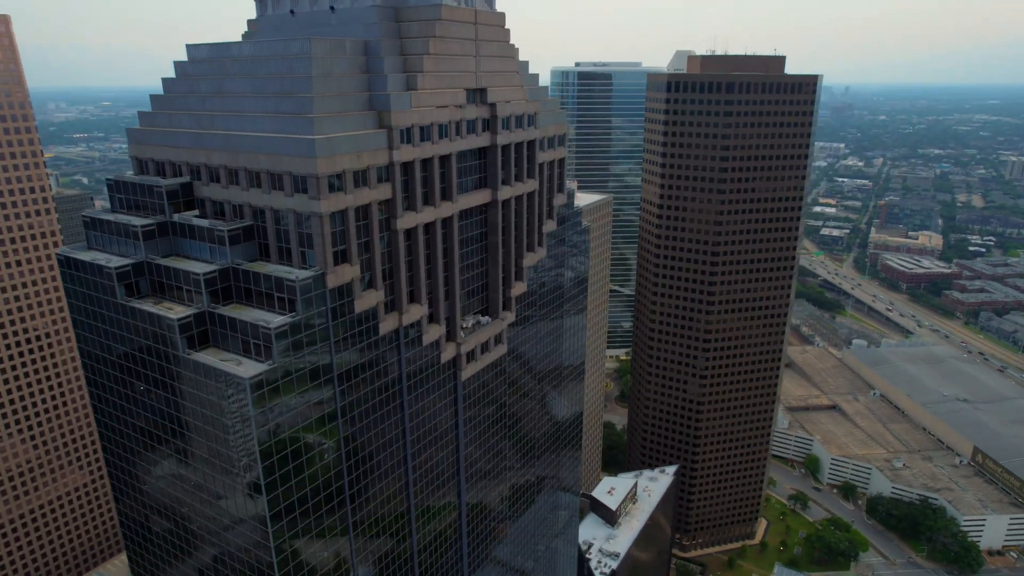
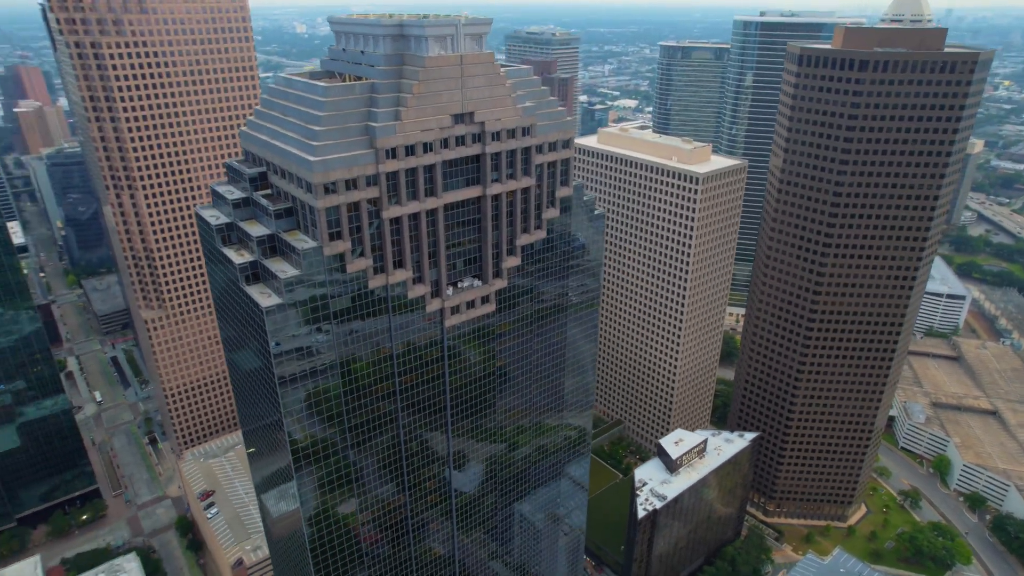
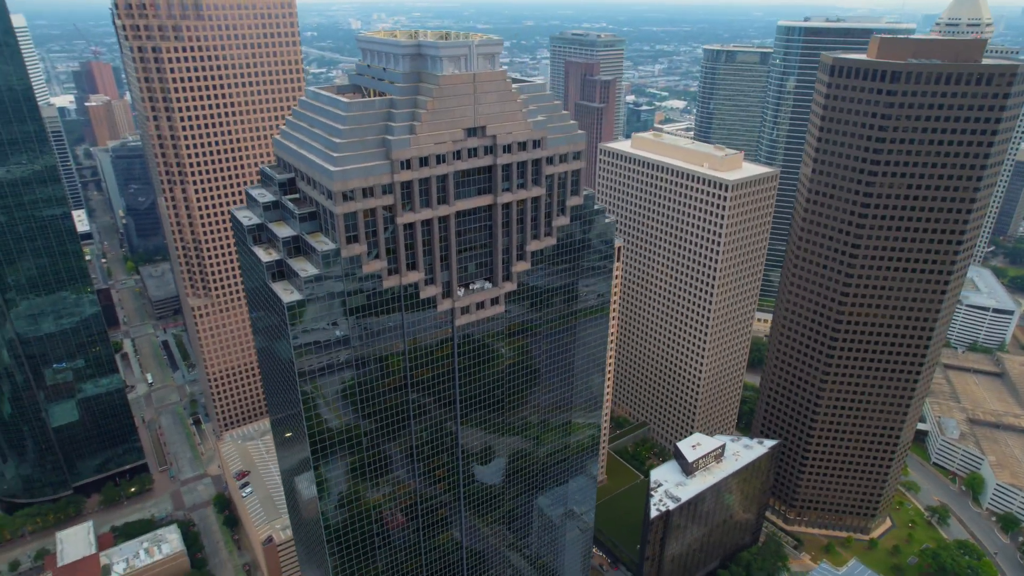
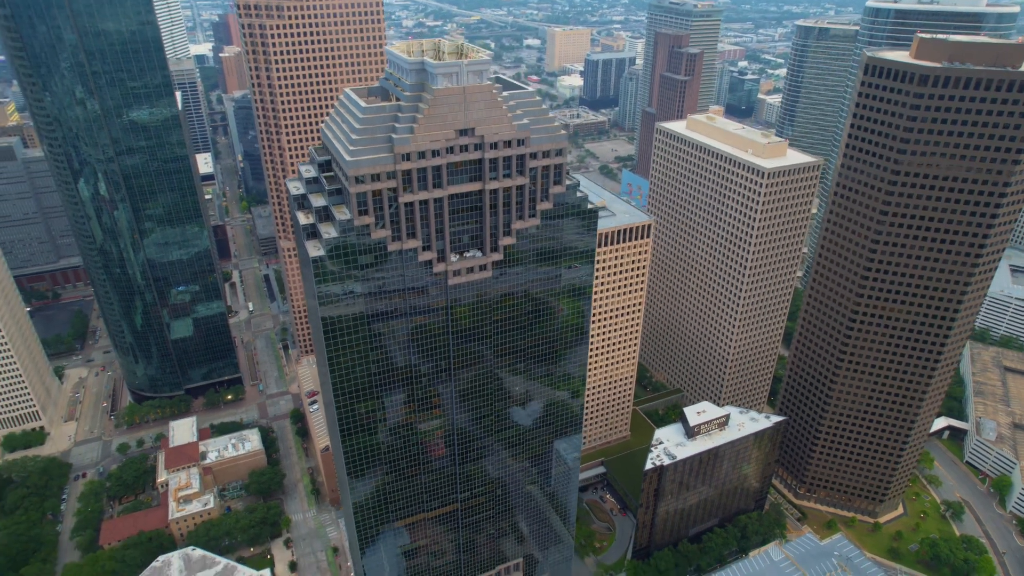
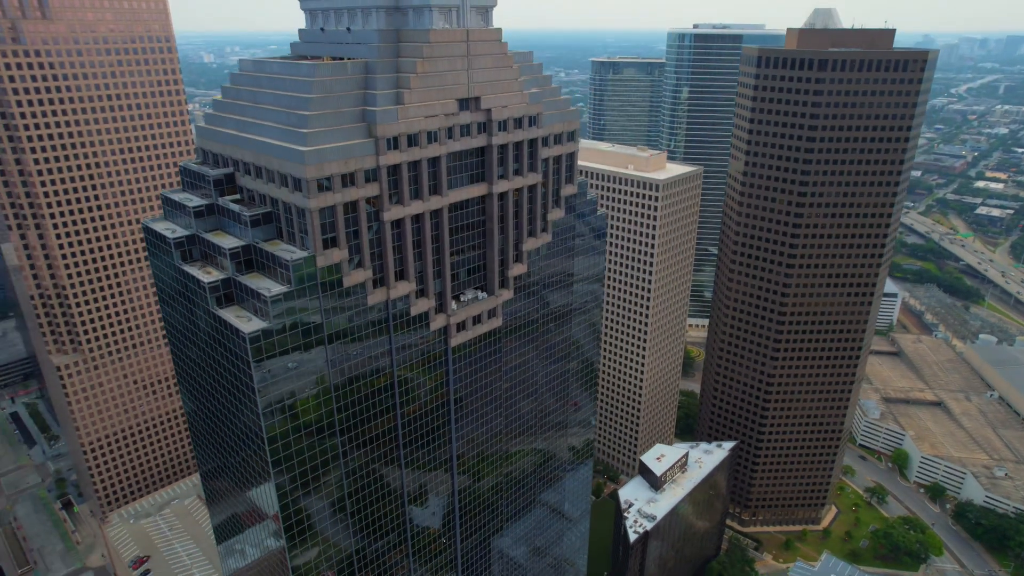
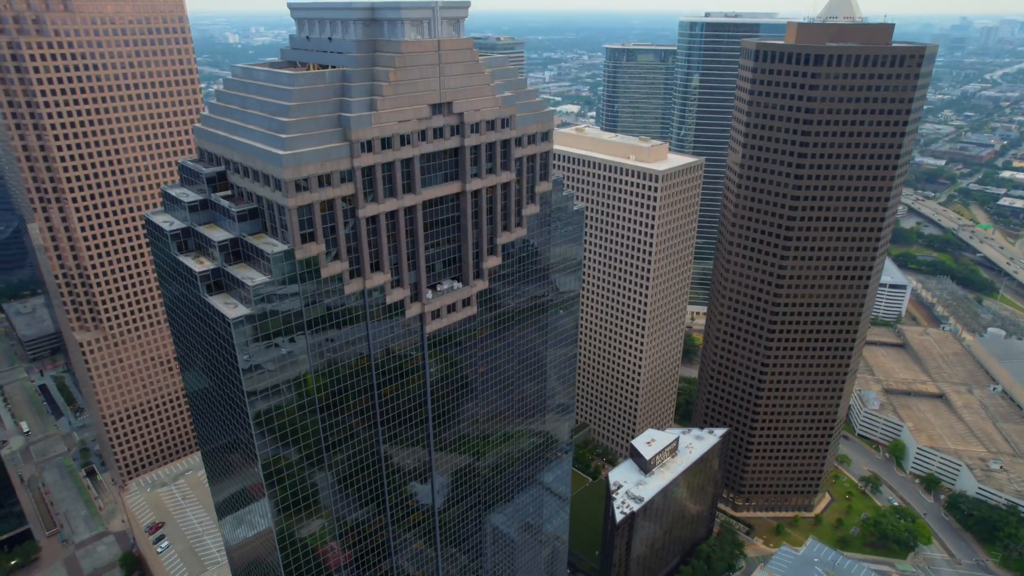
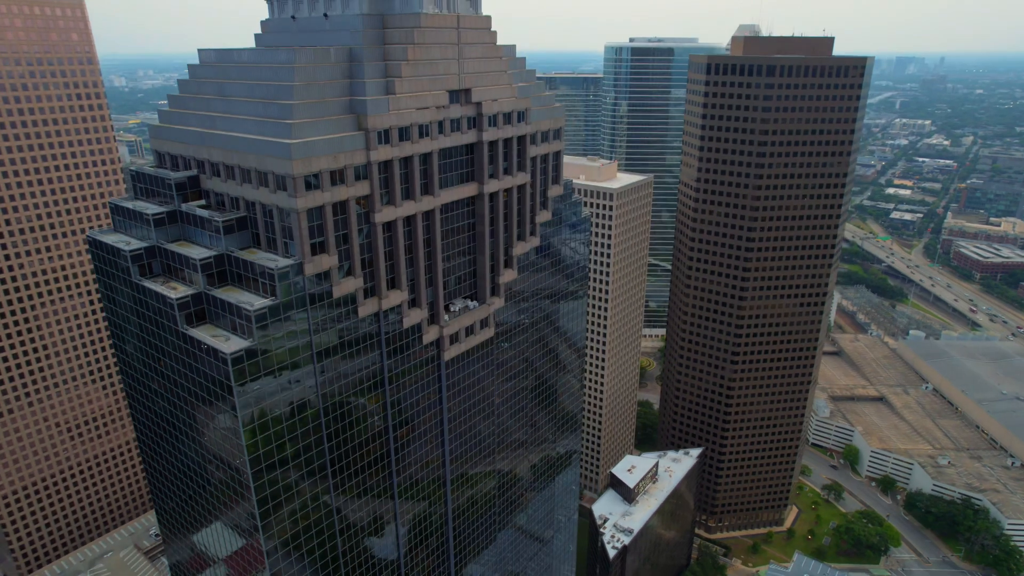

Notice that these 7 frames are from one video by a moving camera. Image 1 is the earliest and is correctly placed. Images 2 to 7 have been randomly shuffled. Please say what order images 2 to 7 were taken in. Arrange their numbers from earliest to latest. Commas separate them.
7, 5, 6, 2, 3, 4
